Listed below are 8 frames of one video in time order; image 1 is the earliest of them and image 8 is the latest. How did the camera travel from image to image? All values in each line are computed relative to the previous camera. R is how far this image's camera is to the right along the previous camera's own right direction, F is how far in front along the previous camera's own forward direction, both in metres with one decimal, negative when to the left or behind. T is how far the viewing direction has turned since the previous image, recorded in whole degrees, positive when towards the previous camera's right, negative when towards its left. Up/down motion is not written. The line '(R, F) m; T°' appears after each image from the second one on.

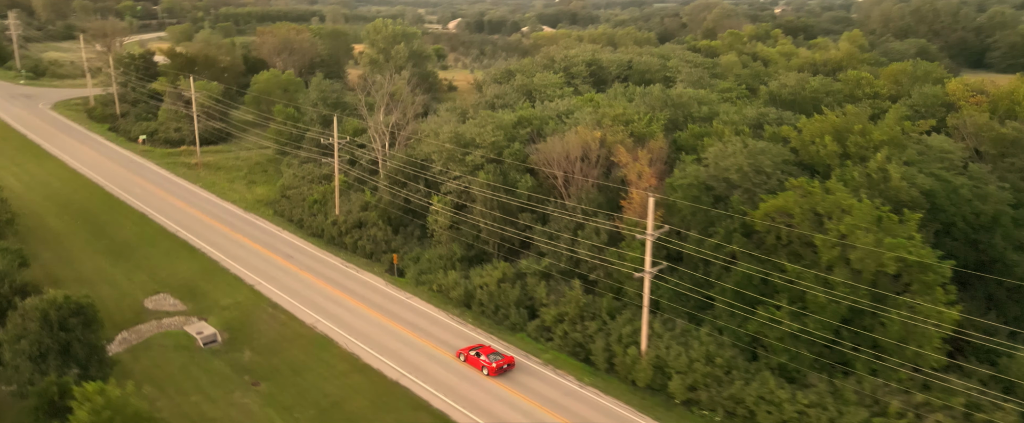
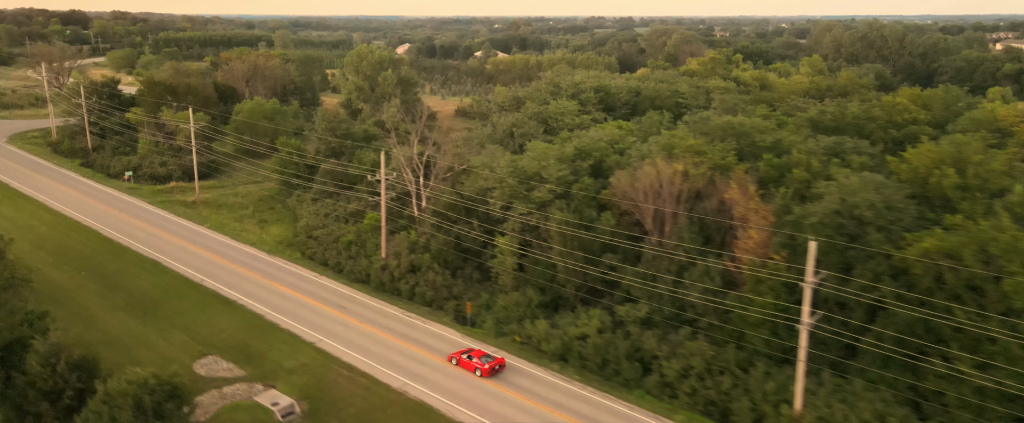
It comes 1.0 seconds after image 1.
(-4.9, +2.4) m; +4°
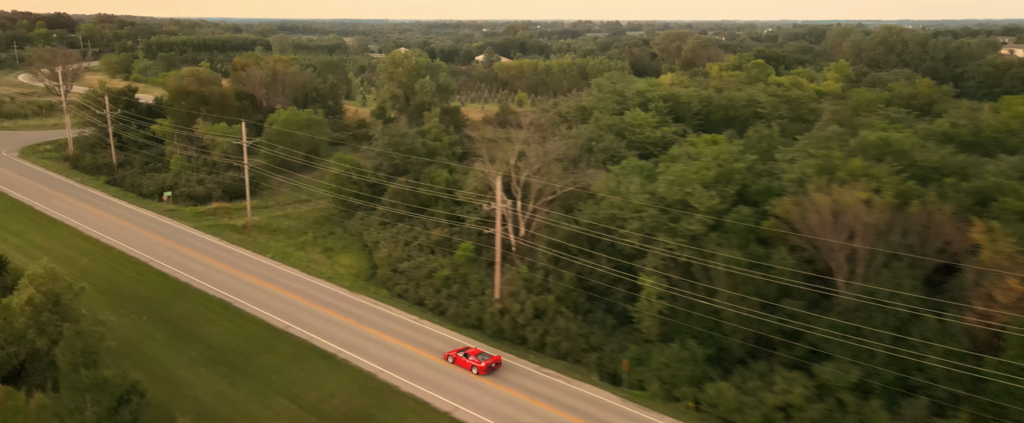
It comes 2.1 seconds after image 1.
(-5.2, +4.2) m; +1°
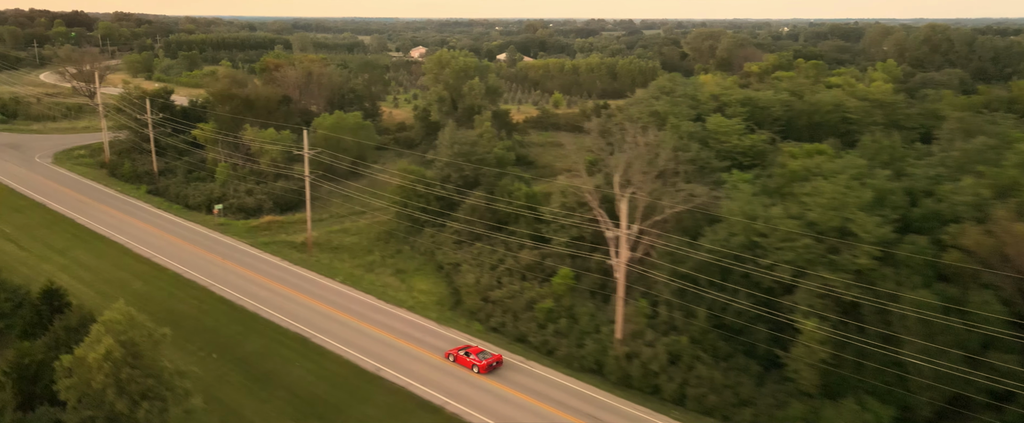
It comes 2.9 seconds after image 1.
(-3.5, +3.4) m; -1°
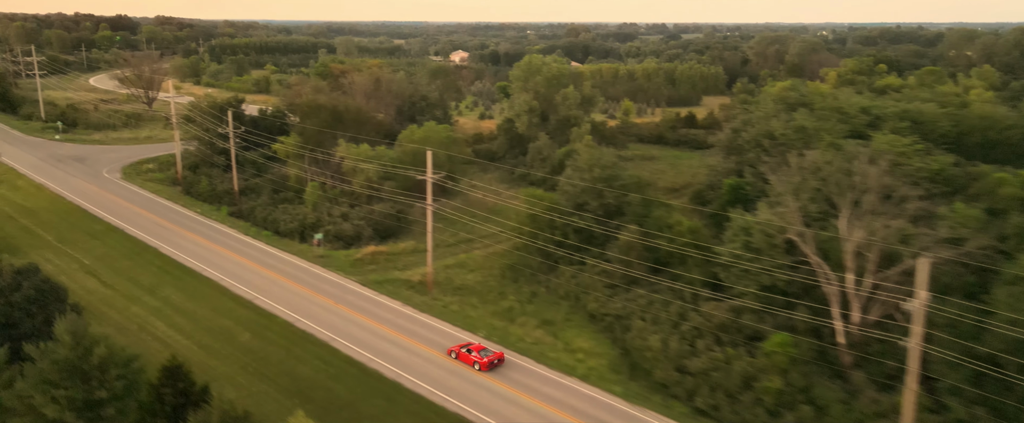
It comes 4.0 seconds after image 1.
(-5.2, +5.2) m; -2°
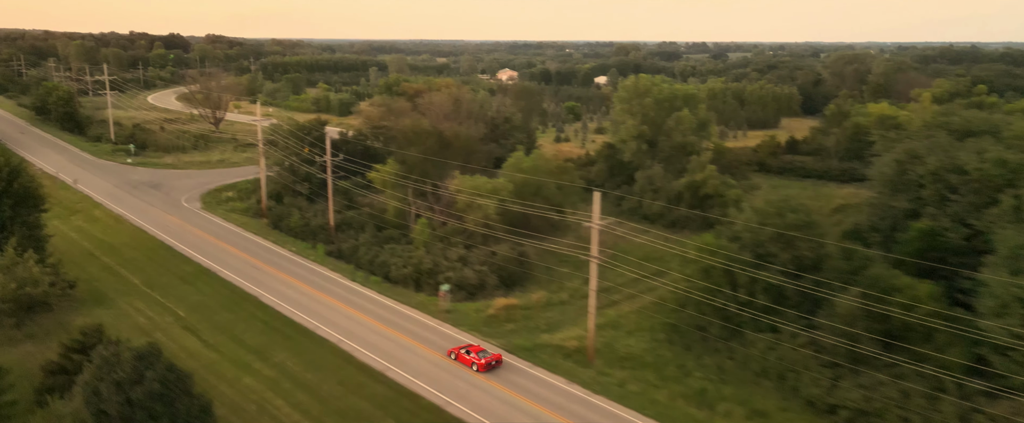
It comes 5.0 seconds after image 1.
(-5.0, +5.2) m; -3°
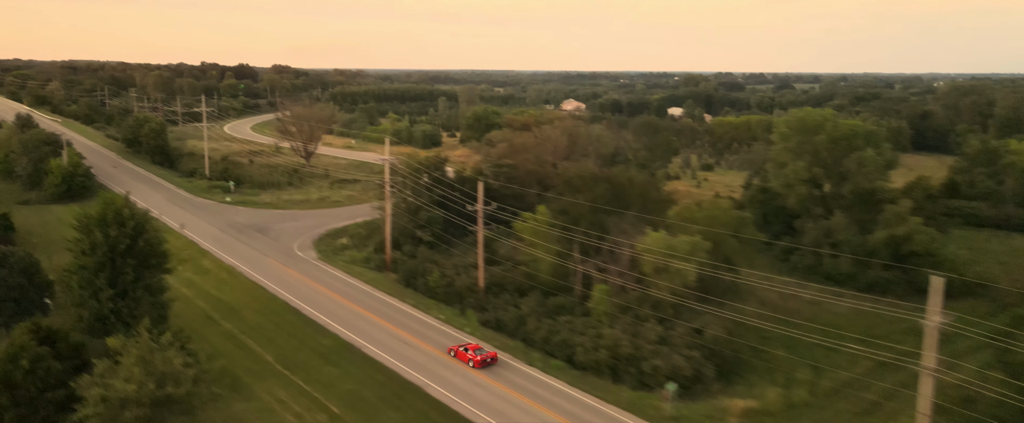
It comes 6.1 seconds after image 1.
(-6.2, +6.4) m; -4°
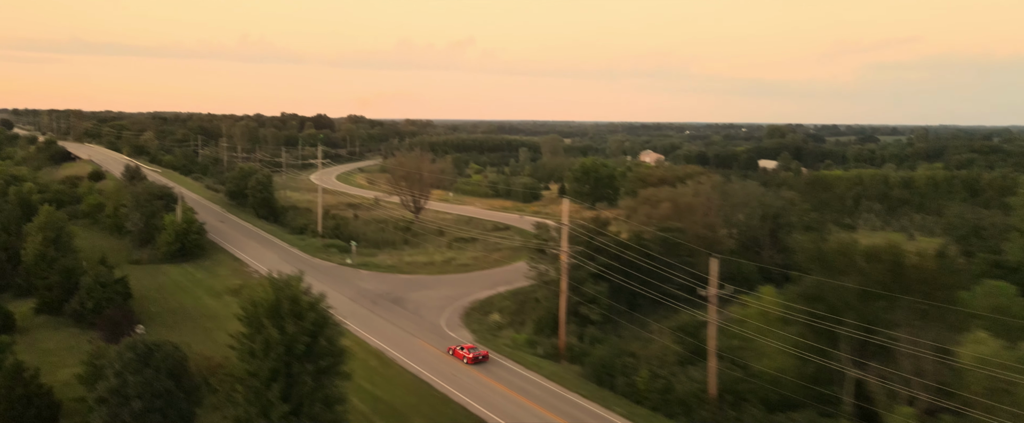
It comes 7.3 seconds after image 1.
(-6.7, +7.1) m; -5°
